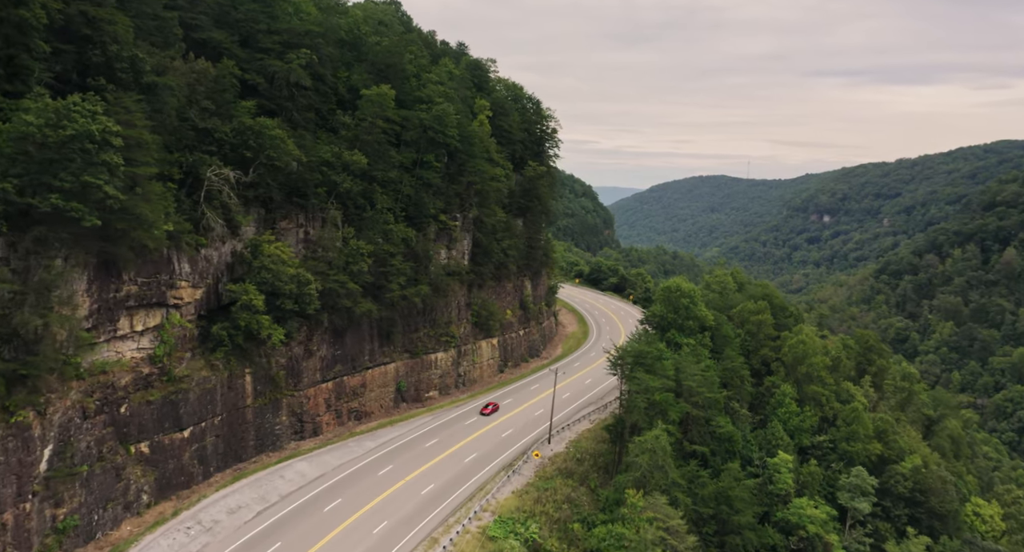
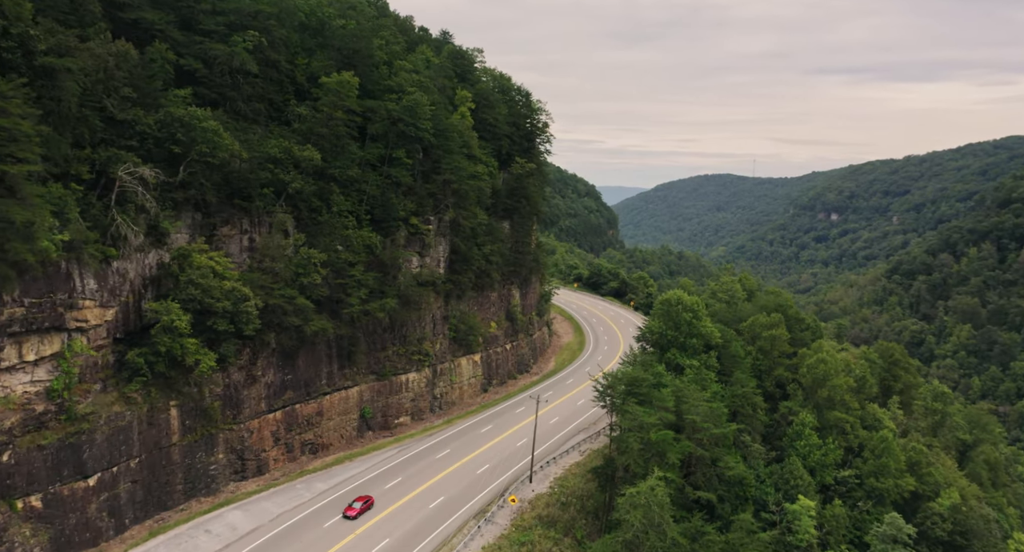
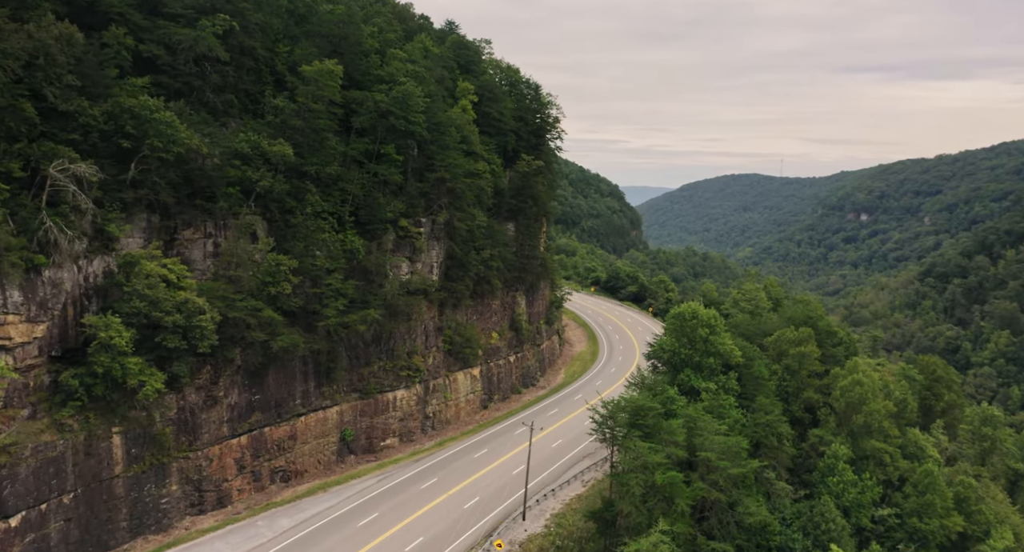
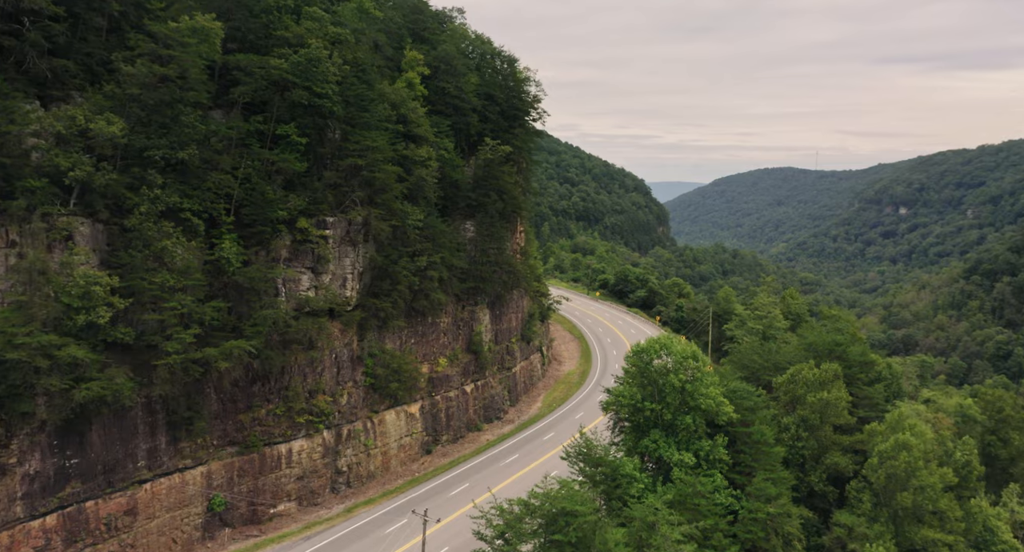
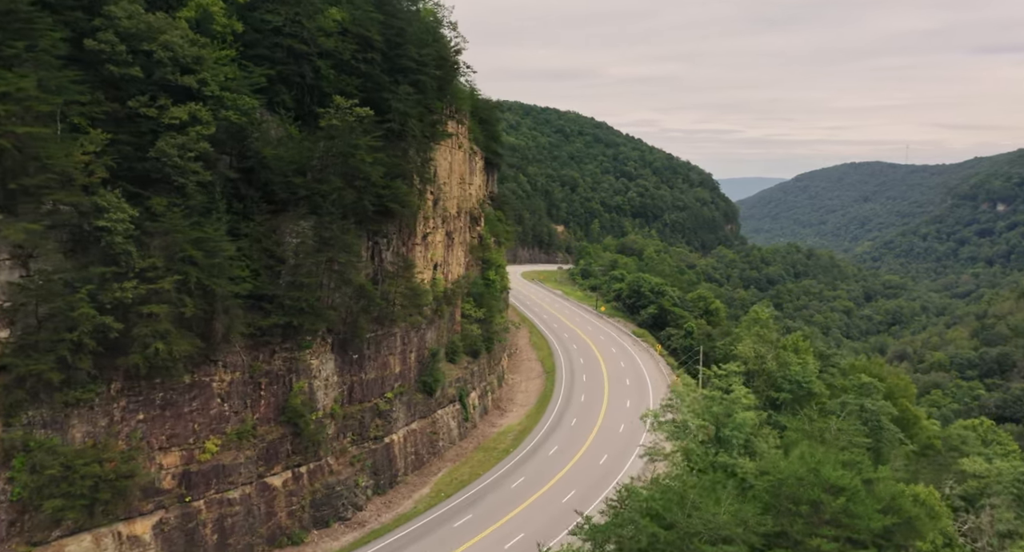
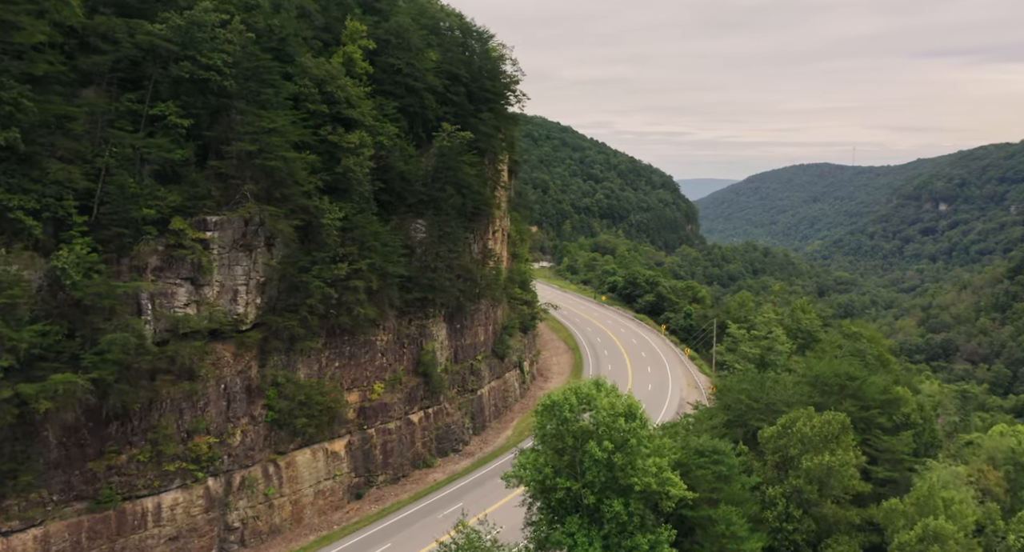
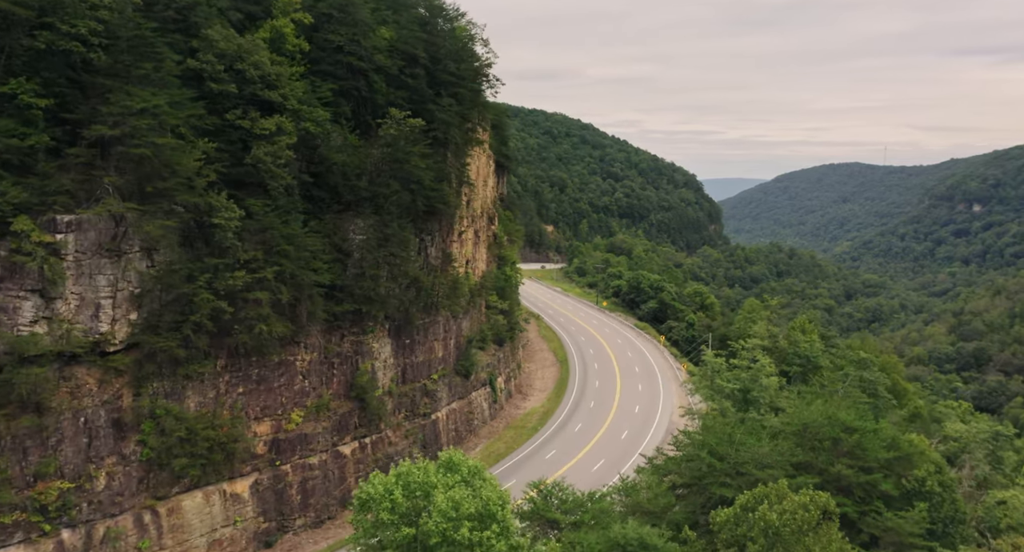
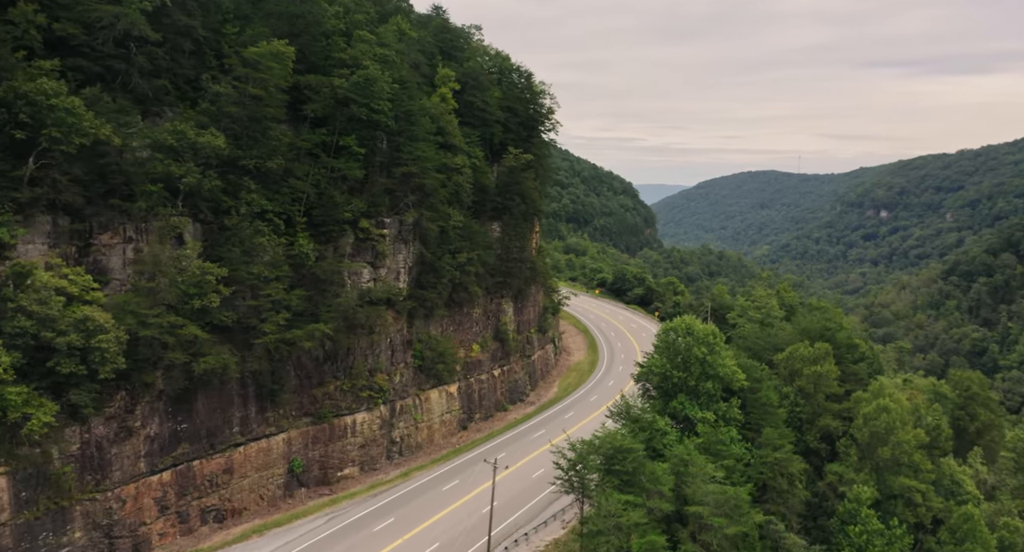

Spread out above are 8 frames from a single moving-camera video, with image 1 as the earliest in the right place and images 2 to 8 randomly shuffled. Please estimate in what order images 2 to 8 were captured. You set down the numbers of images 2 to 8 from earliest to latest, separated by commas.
2, 3, 8, 4, 6, 7, 5
